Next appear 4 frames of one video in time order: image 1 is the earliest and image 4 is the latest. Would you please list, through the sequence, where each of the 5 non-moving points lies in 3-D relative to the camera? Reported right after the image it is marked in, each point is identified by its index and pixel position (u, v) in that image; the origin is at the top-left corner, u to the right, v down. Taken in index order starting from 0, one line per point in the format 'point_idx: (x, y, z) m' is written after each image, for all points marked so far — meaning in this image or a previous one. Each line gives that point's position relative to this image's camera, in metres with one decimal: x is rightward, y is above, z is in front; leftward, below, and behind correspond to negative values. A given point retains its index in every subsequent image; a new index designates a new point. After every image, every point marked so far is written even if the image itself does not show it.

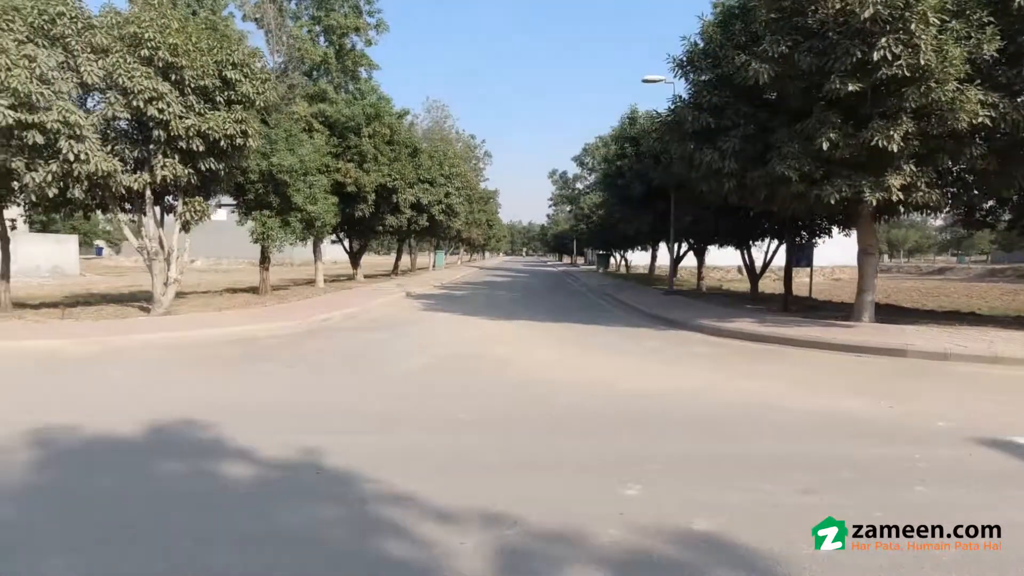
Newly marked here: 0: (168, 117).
0: (-5.1, +2.5, +14.4) m
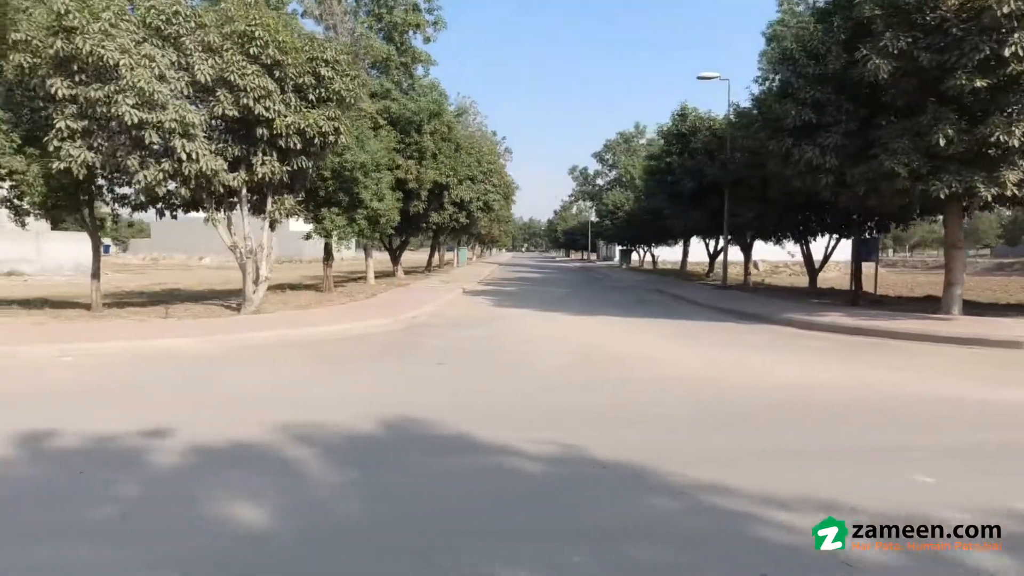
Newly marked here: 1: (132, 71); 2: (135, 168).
0: (-3.6, +2.6, +14.3) m
1: (-4.9, +2.8, +12.3) m
2: (-5.3, +1.7, +13.4) m
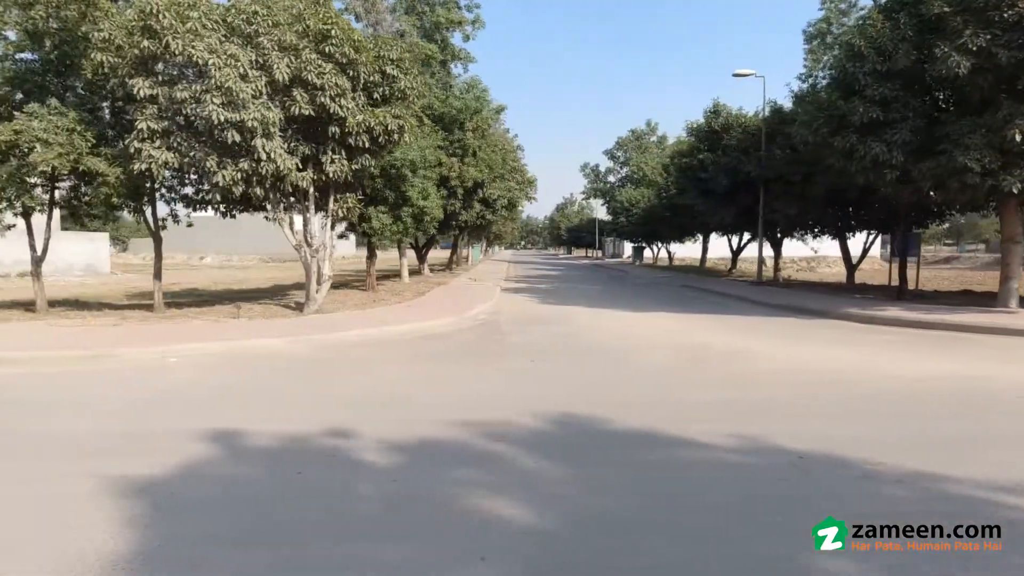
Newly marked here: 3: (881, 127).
0: (-2.5, +2.6, +14.4) m
1: (-3.7, +2.8, +12.3) m
2: (-4.1, +1.7, +13.4) m
3: (+5.7, +2.5, +14.9) m
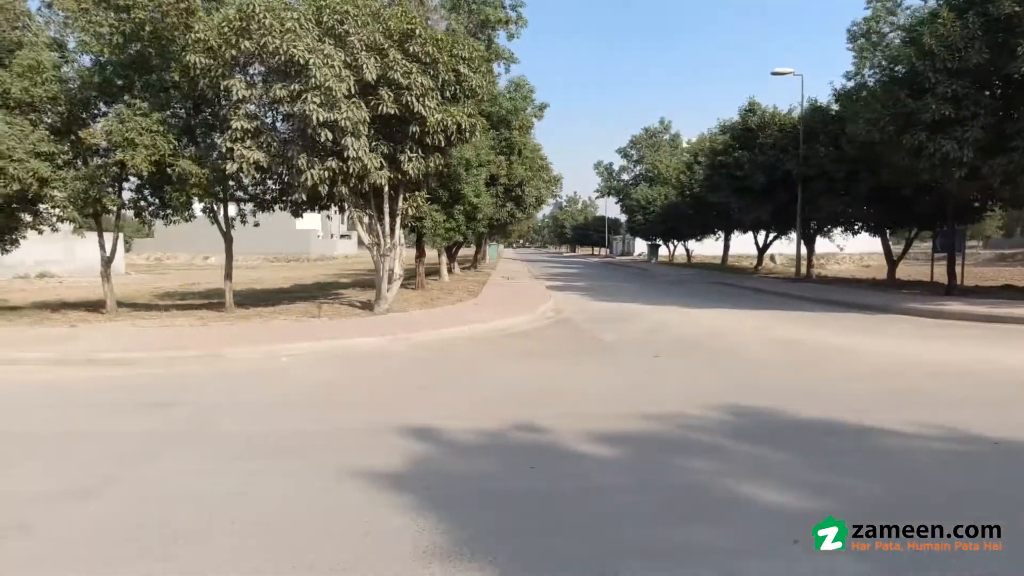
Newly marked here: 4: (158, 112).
0: (-1.3, +2.6, +14.4) m
1: (-2.5, +2.8, +12.4) m
2: (-2.9, +1.7, +13.4) m
3: (+6.9, +2.6, +15.2) m
4: (-5.1, +2.5, +13.7) m
